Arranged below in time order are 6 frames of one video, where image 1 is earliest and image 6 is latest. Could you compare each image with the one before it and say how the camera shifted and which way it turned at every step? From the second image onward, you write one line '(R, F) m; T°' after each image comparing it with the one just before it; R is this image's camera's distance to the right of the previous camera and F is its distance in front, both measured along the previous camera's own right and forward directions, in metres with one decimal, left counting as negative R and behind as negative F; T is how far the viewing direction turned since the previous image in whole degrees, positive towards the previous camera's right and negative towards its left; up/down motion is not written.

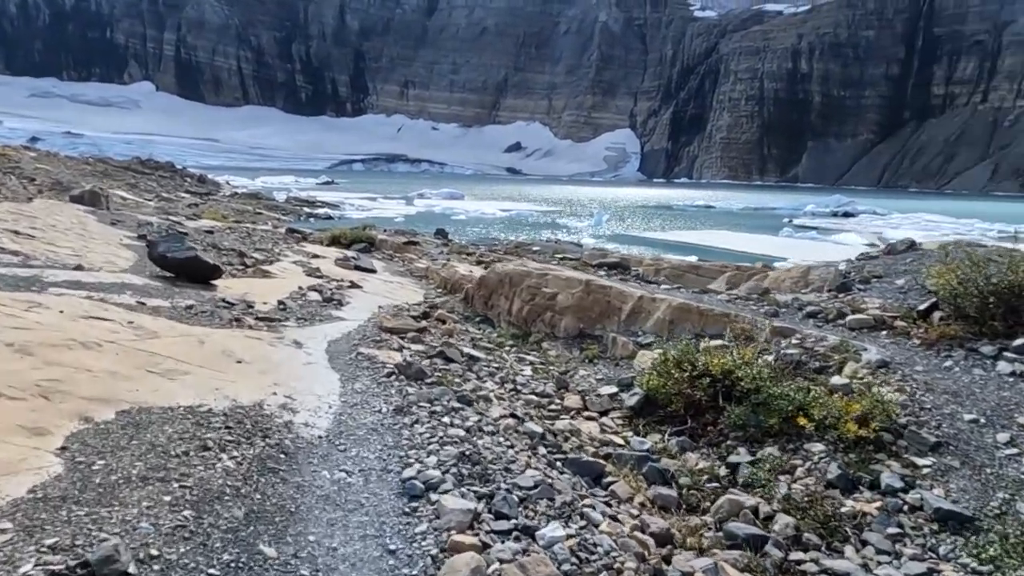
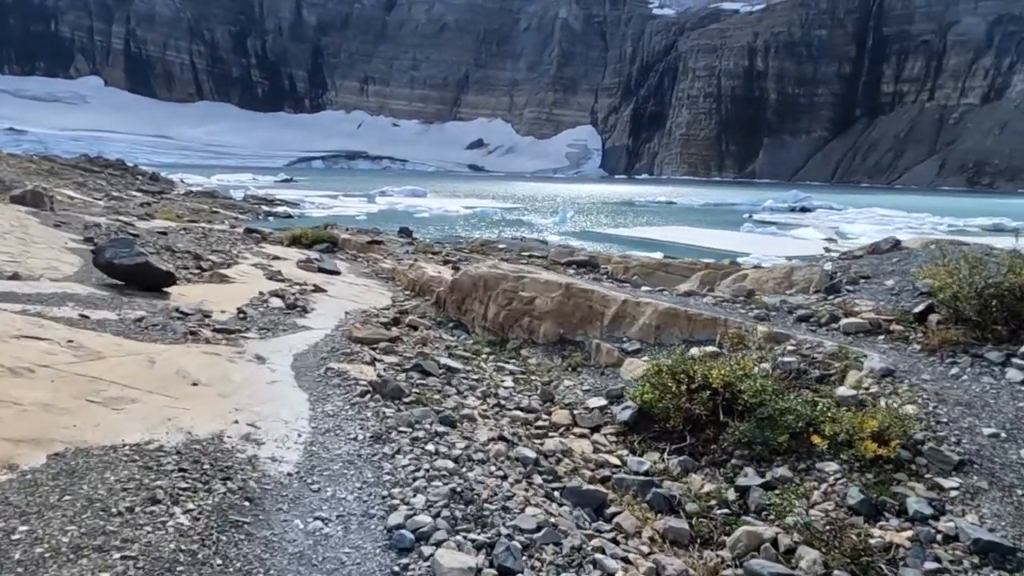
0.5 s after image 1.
(-0.1, +0.3) m; +3°
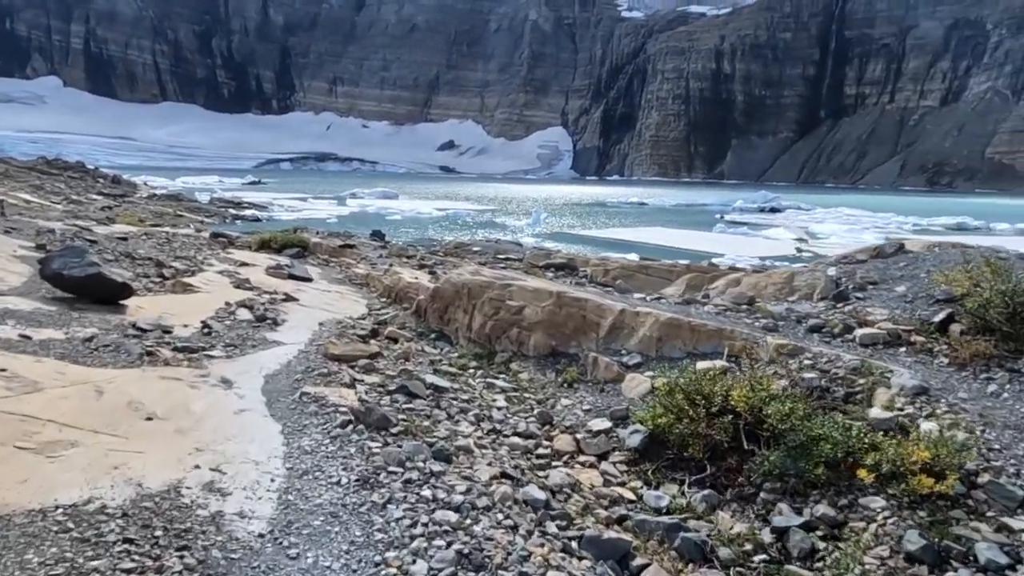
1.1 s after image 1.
(-0.1, +0.4) m; +2°
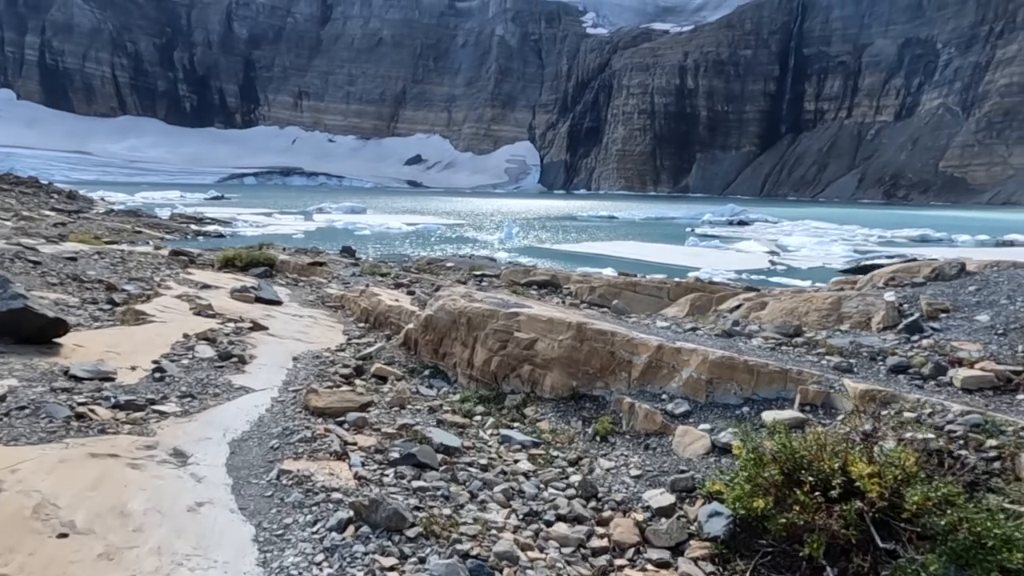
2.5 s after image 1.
(-0.3, +0.9) m; +3°
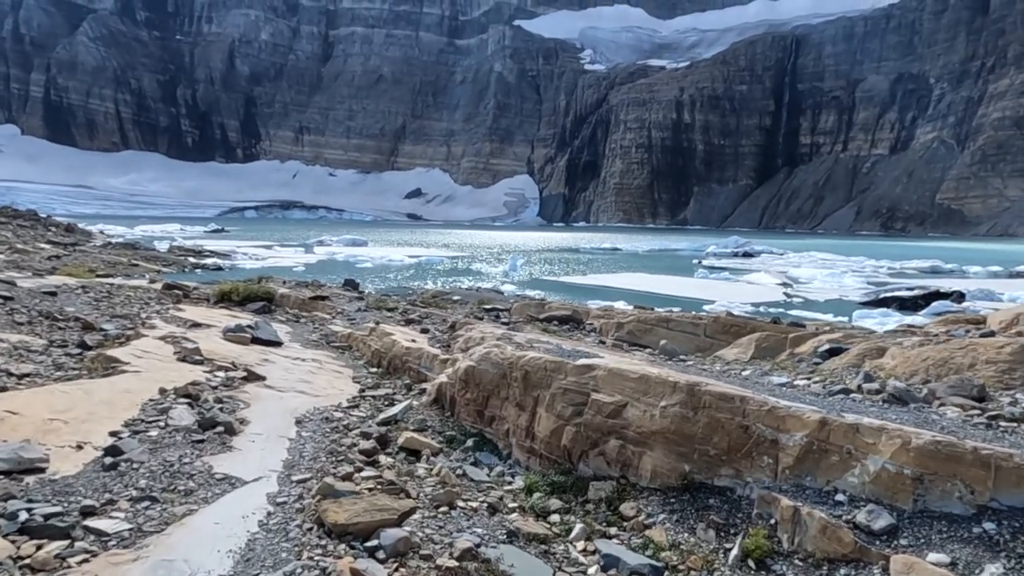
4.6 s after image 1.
(-0.5, +1.4) m; 0°
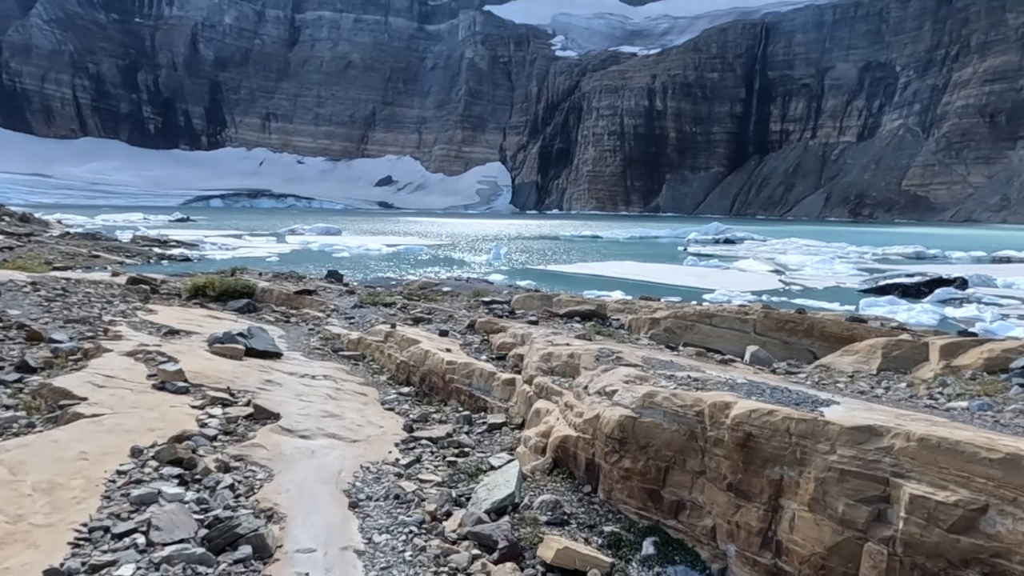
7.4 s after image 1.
(-1.0, +1.9) m; +2°
